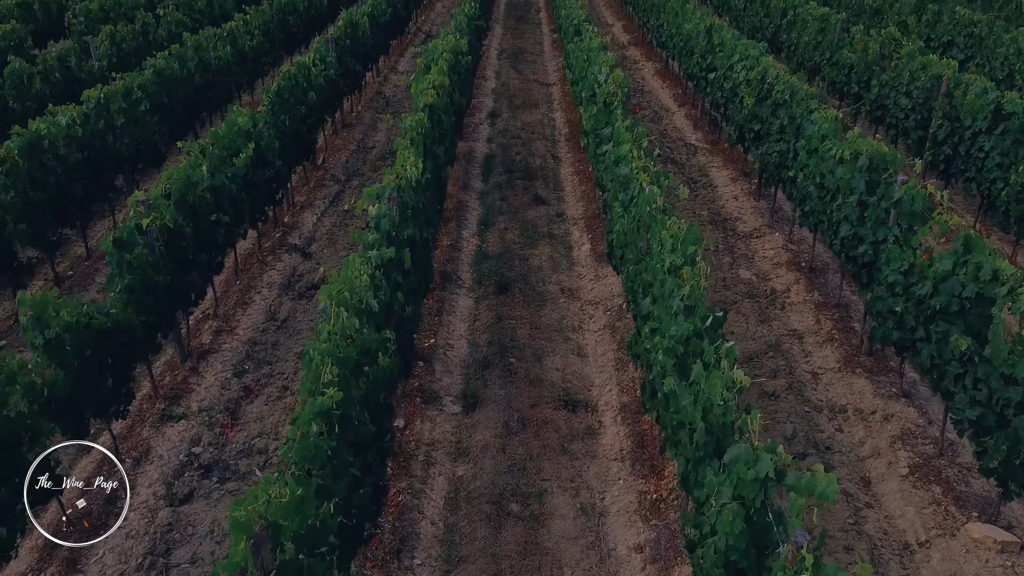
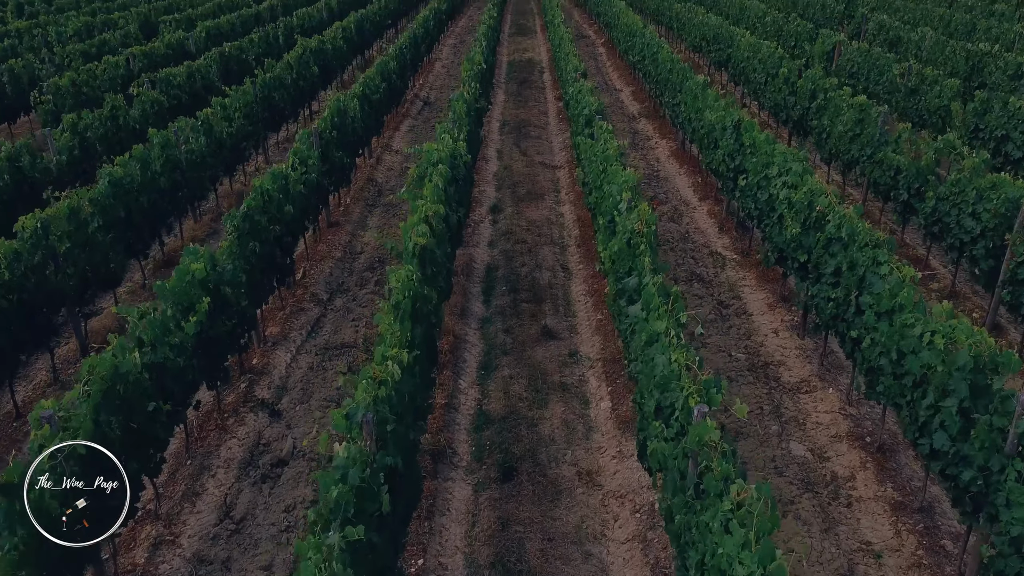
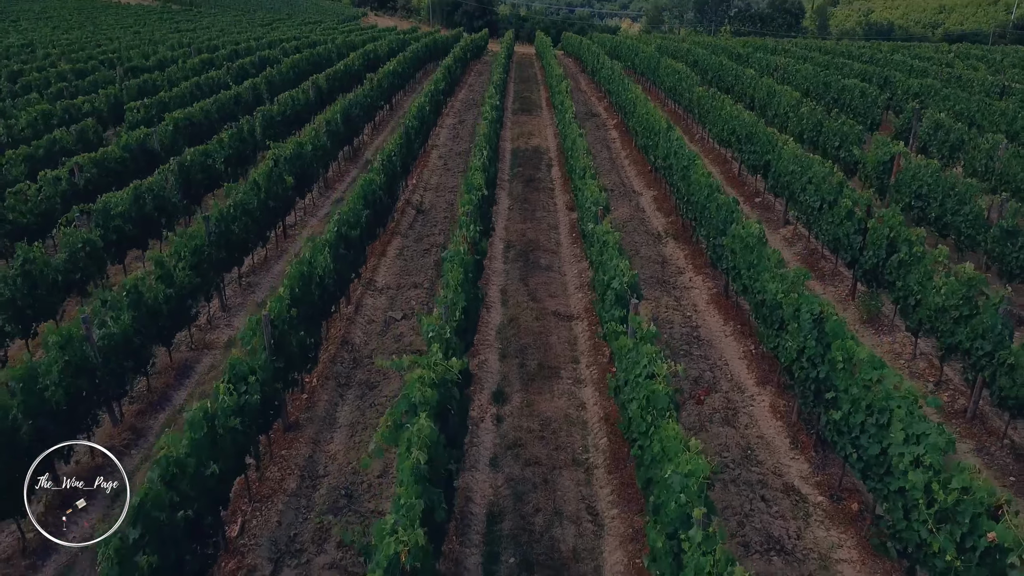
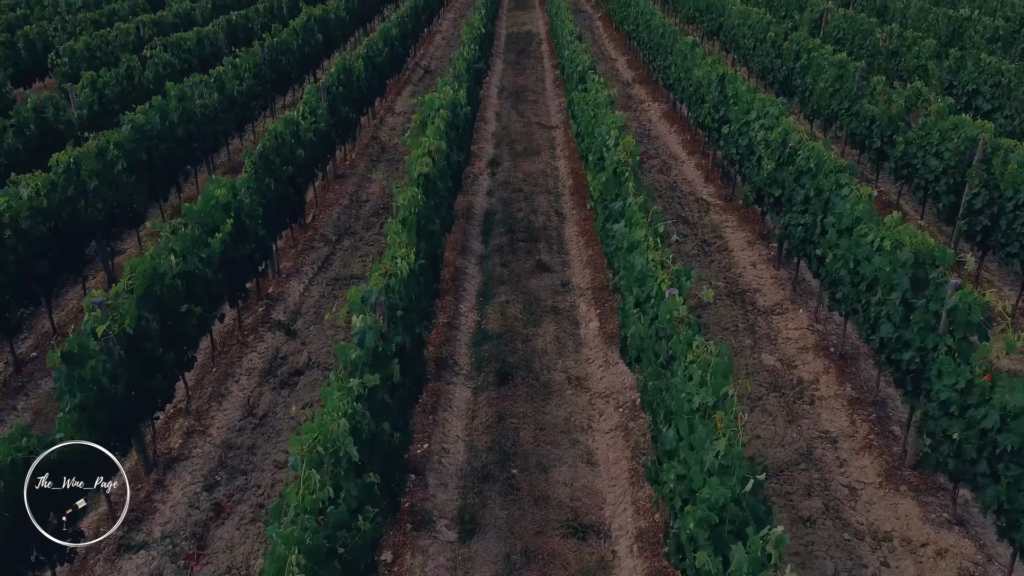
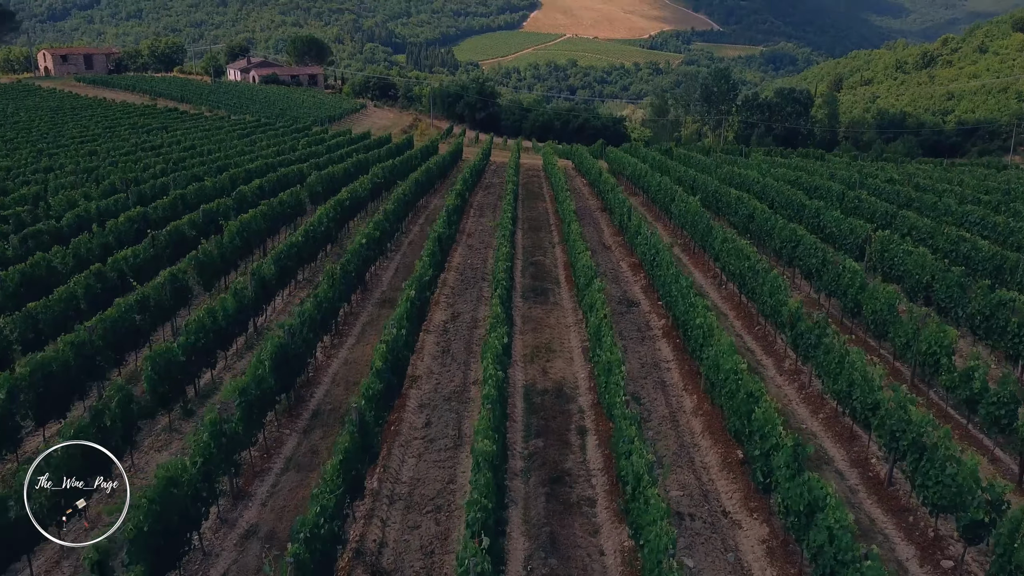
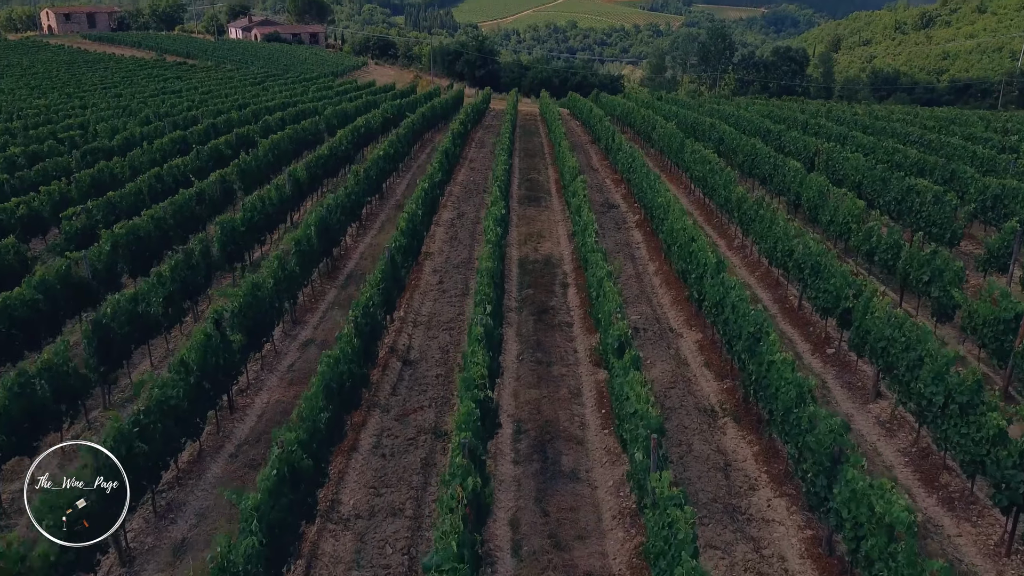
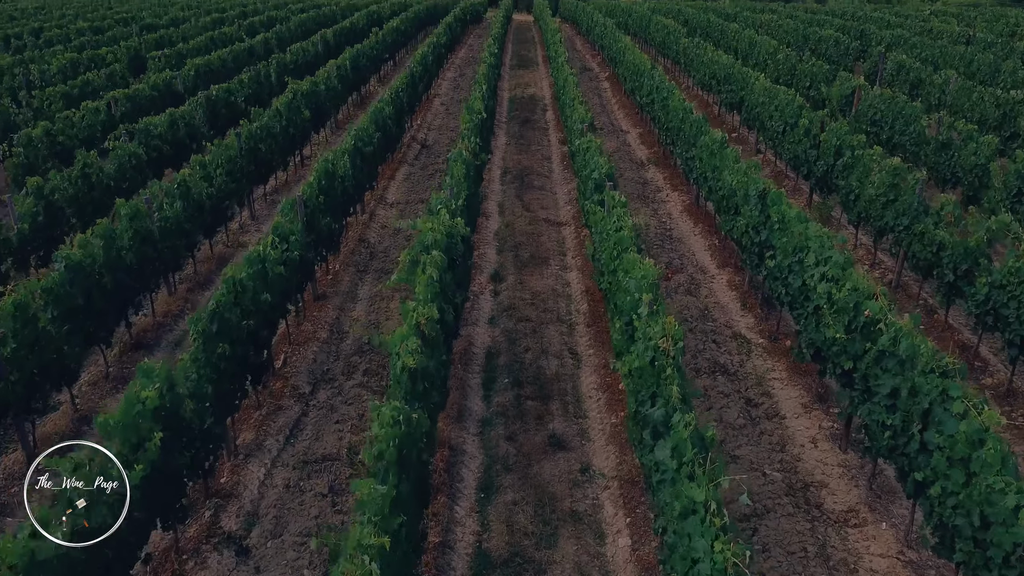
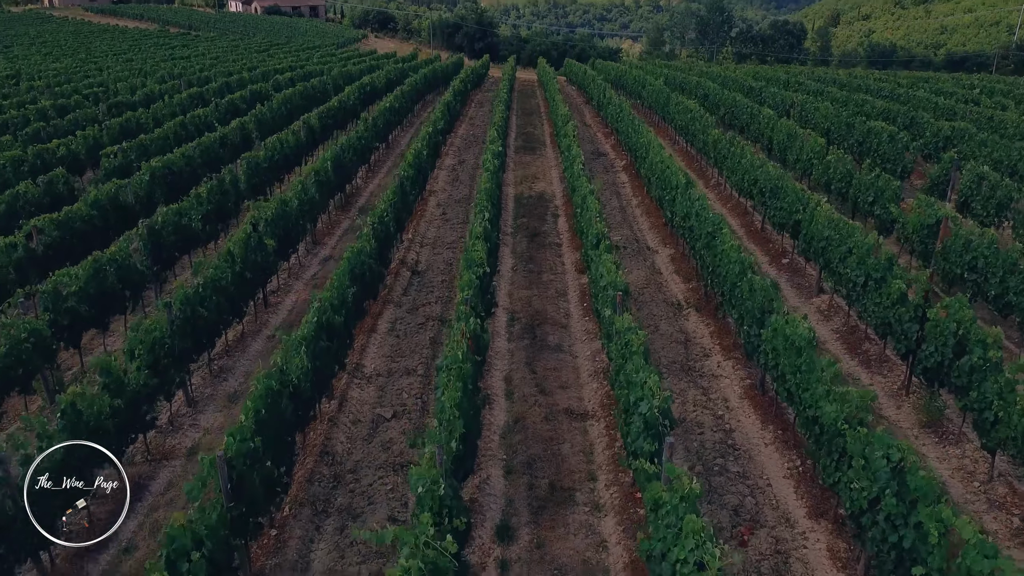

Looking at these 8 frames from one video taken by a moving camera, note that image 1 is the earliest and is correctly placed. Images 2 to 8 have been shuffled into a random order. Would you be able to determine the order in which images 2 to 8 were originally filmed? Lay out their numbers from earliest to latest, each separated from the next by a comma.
4, 2, 7, 3, 8, 6, 5
